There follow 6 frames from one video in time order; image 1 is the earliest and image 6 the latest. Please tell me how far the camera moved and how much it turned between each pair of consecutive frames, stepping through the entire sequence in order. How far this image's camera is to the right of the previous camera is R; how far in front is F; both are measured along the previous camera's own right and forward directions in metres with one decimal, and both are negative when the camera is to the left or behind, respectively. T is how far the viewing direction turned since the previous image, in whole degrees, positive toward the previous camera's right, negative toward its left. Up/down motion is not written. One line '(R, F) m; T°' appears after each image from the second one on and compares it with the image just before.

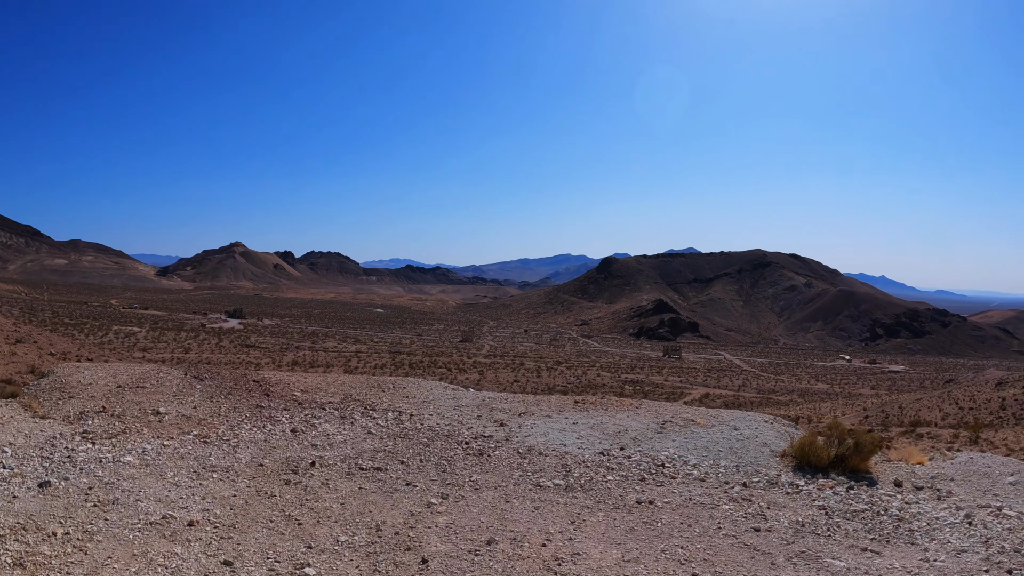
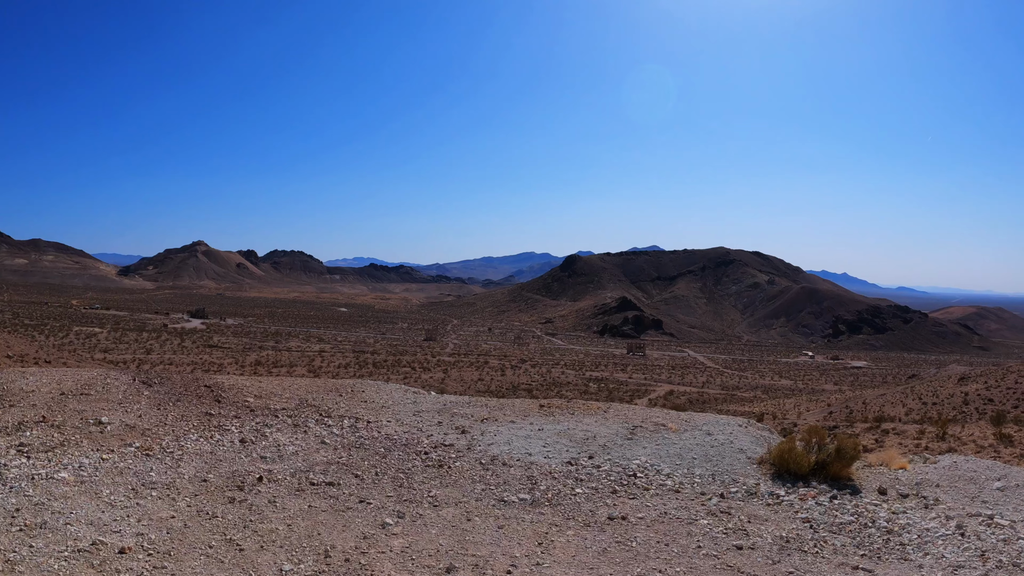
(+0.1, +0.5) m; +3°
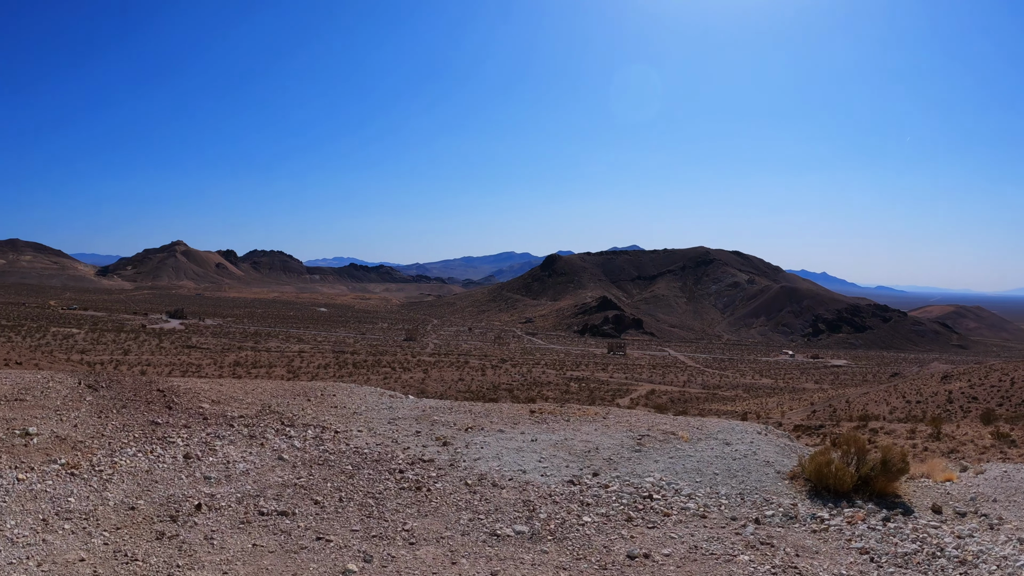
(-0.2, +1.5) m; +2°
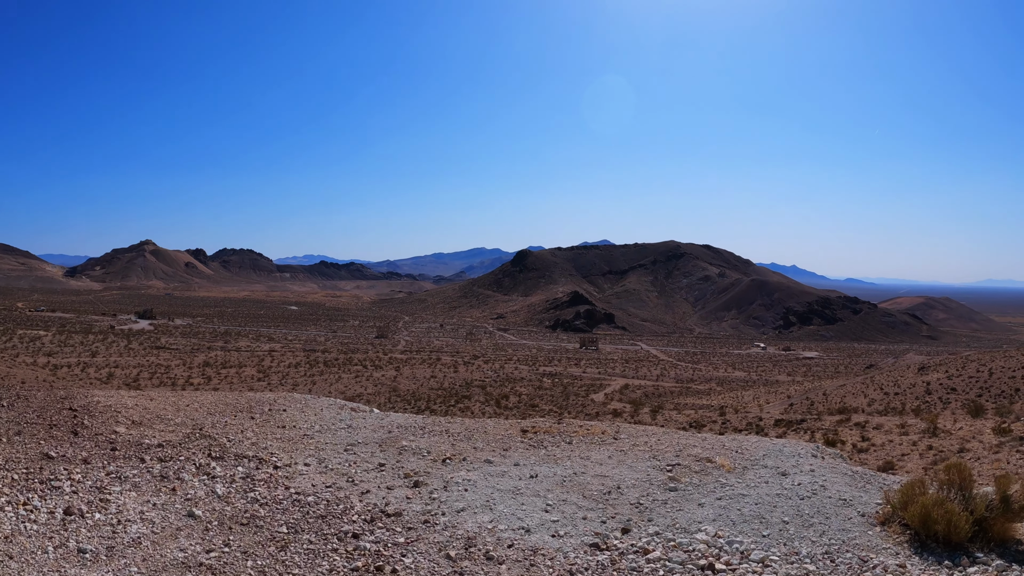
(-0.3, +2.3) m; +3°
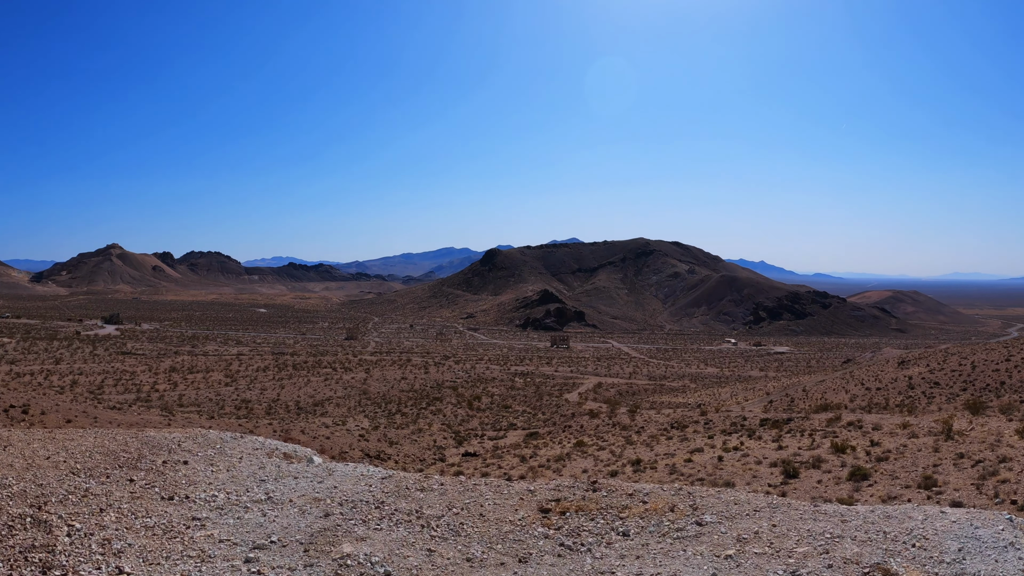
(-0.4, +3.6) m; +3°
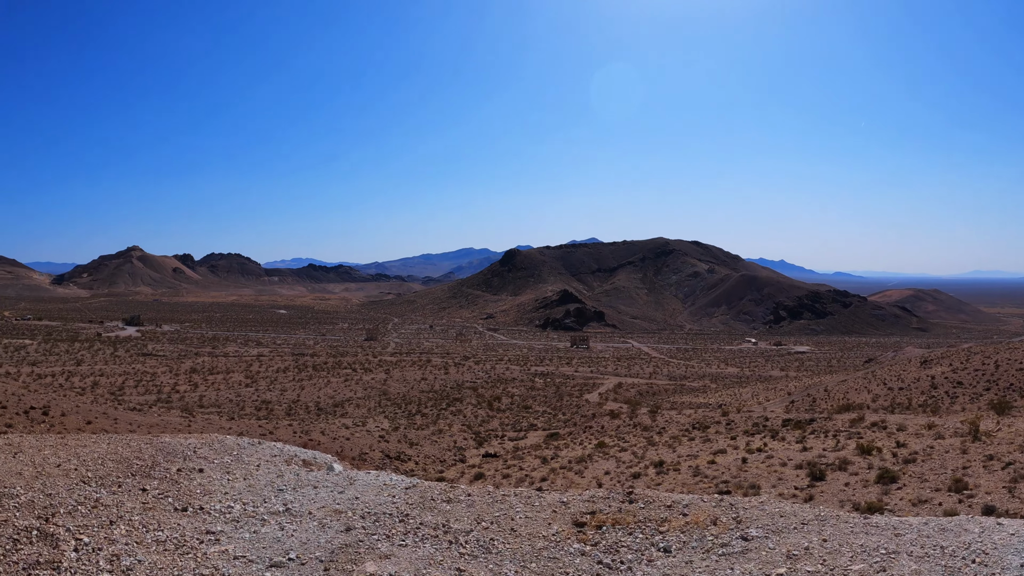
(-0.1, -0.9) m; -2°
